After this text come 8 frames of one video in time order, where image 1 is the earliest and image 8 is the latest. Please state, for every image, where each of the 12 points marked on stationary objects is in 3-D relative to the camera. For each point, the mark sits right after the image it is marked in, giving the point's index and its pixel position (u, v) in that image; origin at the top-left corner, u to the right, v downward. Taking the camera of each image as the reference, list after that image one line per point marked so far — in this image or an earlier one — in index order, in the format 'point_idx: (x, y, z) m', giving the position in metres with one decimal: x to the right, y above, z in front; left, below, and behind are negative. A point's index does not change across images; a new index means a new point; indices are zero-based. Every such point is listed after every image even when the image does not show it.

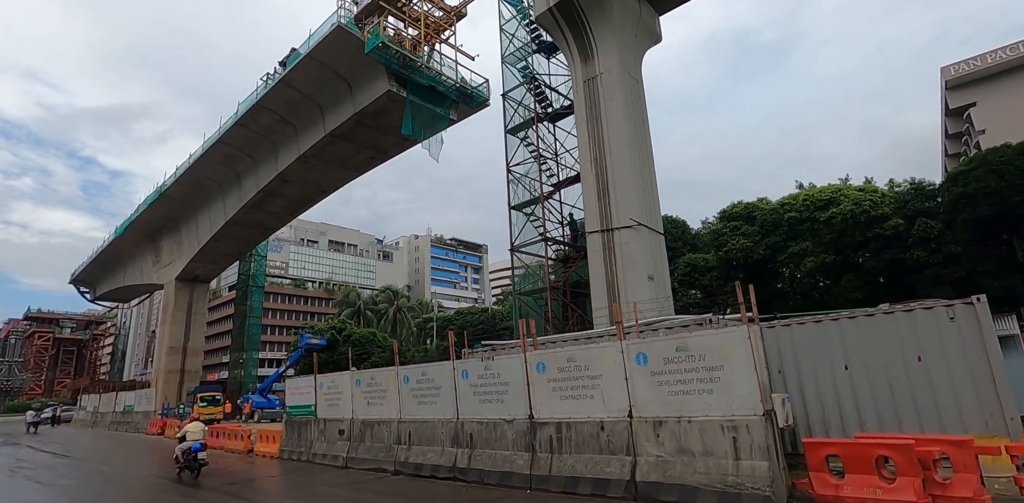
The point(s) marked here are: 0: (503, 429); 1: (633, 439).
0: (-0.2, -3.4, +10.1) m
1: (+1.9, -2.9, +8.4) m
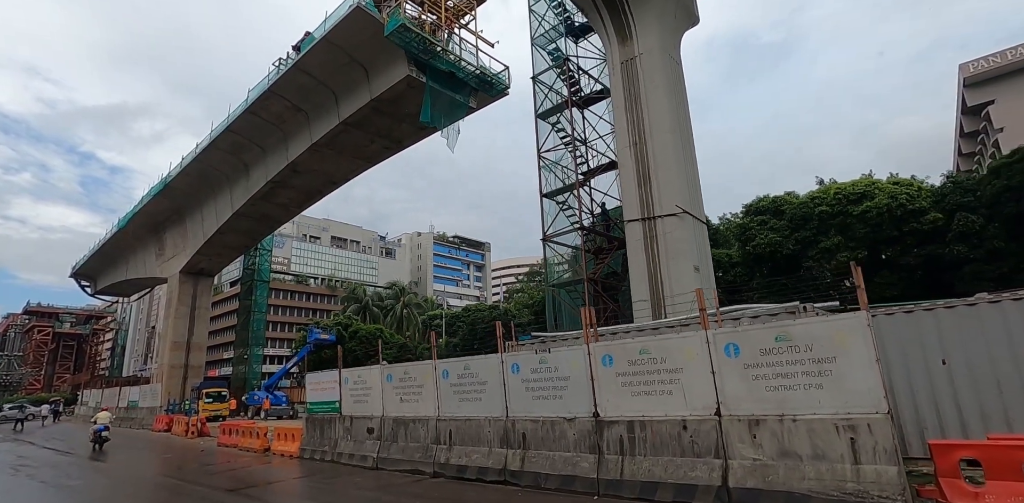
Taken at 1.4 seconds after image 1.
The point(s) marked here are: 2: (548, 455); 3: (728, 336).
0: (+0.9, -3.0, +9.1) m
1: (+3.0, -2.6, +7.5) m
2: (+0.6, -3.5, +9.2) m
3: (+3.1, -1.2, +7.7) m
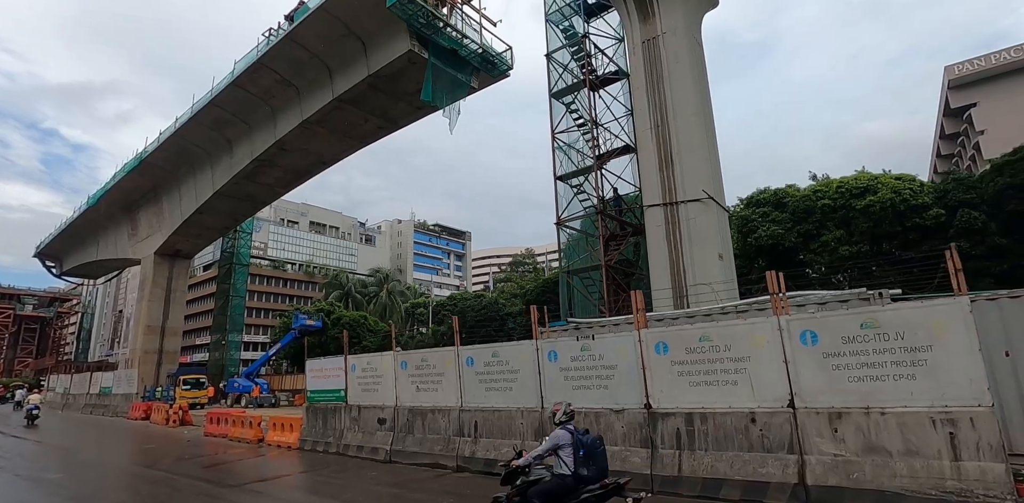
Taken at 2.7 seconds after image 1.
0: (+1.5, -2.7, +8.5) m
1: (+3.7, -2.4, +6.9) m
2: (+1.3, -3.2, +8.6) m
3: (+3.9, -0.9, +7.1) m
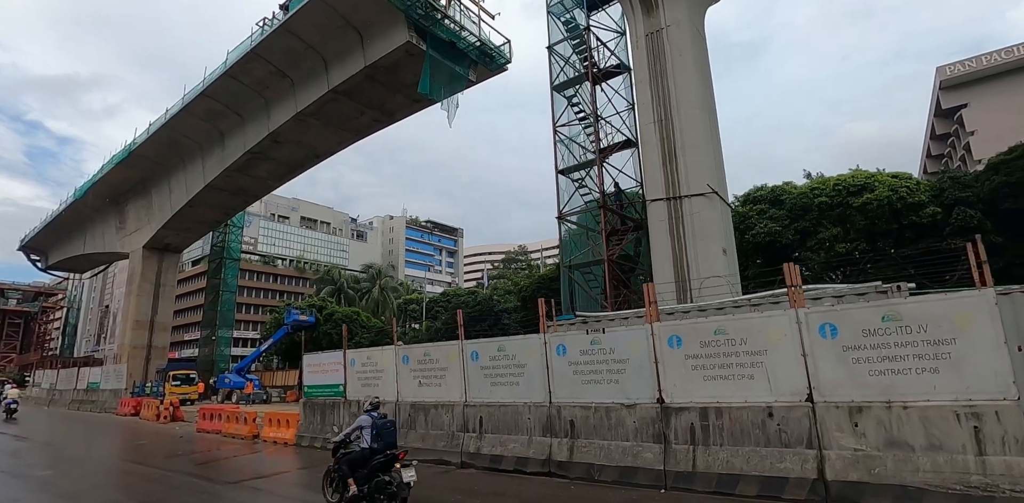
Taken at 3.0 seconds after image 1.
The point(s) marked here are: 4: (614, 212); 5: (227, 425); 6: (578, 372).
0: (+1.7, -2.6, +8.3) m
1: (+3.9, -2.3, +6.8) m
2: (+1.4, -3.0, +8.4) m
3: (+4.0, -0.8, +7.0) m
4: (+3.6, +1.4, +18.8) m
5: (-8.9, -5.5, +16.8) m
6: (+1.1, -2.0, +8.9) m
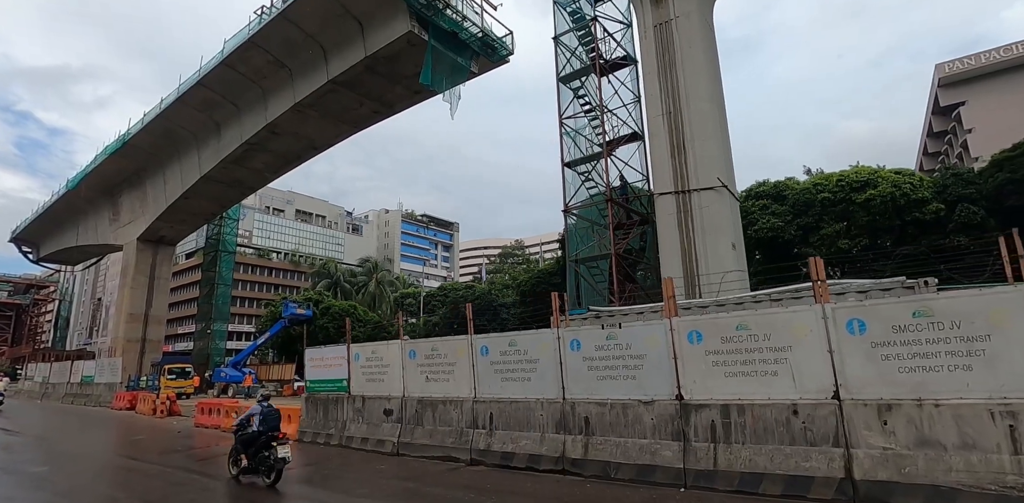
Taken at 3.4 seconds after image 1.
0: (+1.9, -2.5, +8.2) m
1: (+4.1, -2.2, +6.6) m
2: (+1.6, -2.9, +8.2) m
3: (+4.3, -0.7, +6.8) m
4: (+3.7, +1.6, +18.6) m
5: (-8.8, -5.2, +16.5) m
6: (+1.3, -1.9, +8.7) m
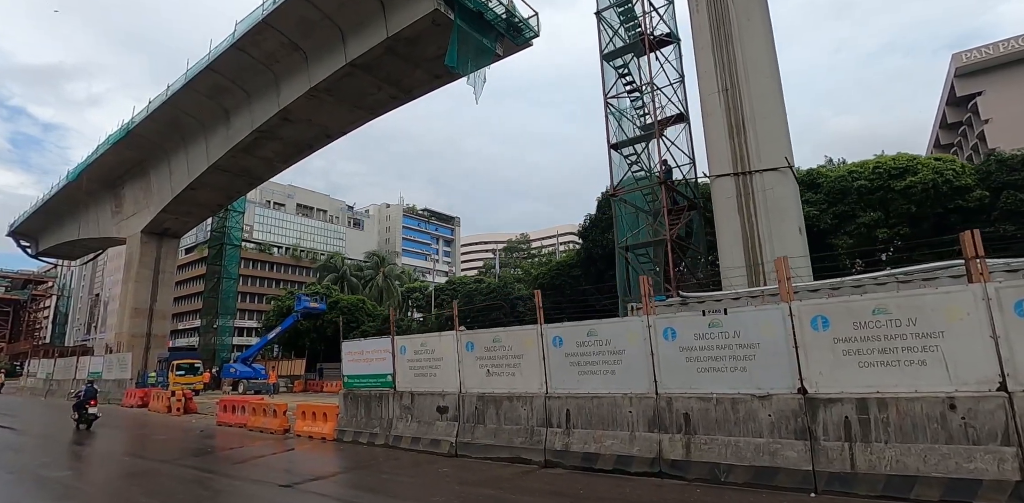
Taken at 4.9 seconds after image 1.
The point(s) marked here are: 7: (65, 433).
0: (+3.2, -2.1, +7.3) m
1: (+5.5, -1.9, +5.8) m
2: (+3.0, -2.6, +7.4) m
3: (+5.6, -0.4, +5.9) m
4: (+4.9, +2.0, +17.7) m
5: (-7.5, -4.8, +15.5) m
6: (+2.6, -1.6, +7.8) m
7: (-14.7, -6.0, +17.7) m
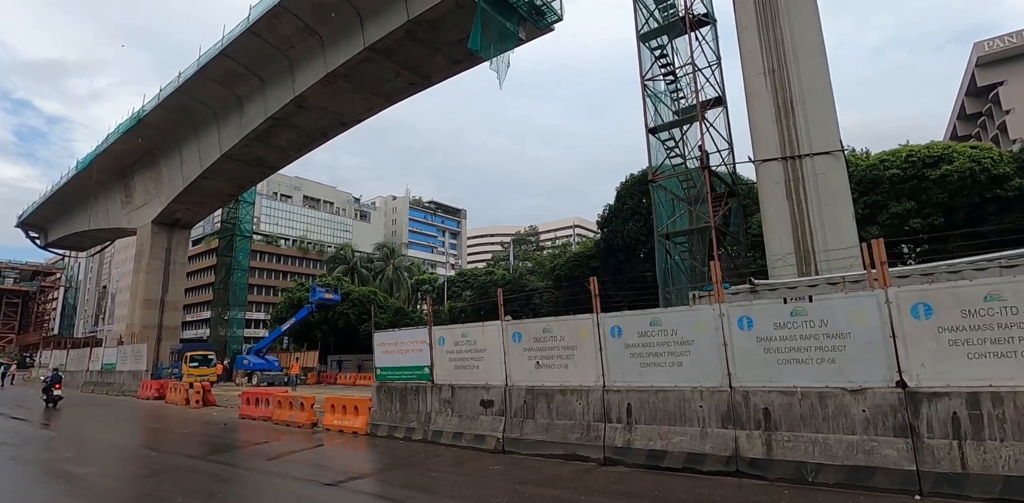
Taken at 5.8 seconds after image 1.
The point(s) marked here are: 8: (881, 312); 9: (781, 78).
0: (+4.1, -1.9, +6.7) m
1: (+6.3, -1.7, +5.2) m
2: (+3.9, -2.4, +6.8) m
3: (+6.5, -0.2, +5.3) m
4: (+5.9, +2.3, +17.1) m
5: (-6.6, -4.5, +15.1) m
6: (+3.5, -1.3, +7.3) m
7: (-13.8, -5.6, +17.2) m
8: (+4.6, -0.8, +6.6) m
9: (+6.8, +4.4, +13.6) m
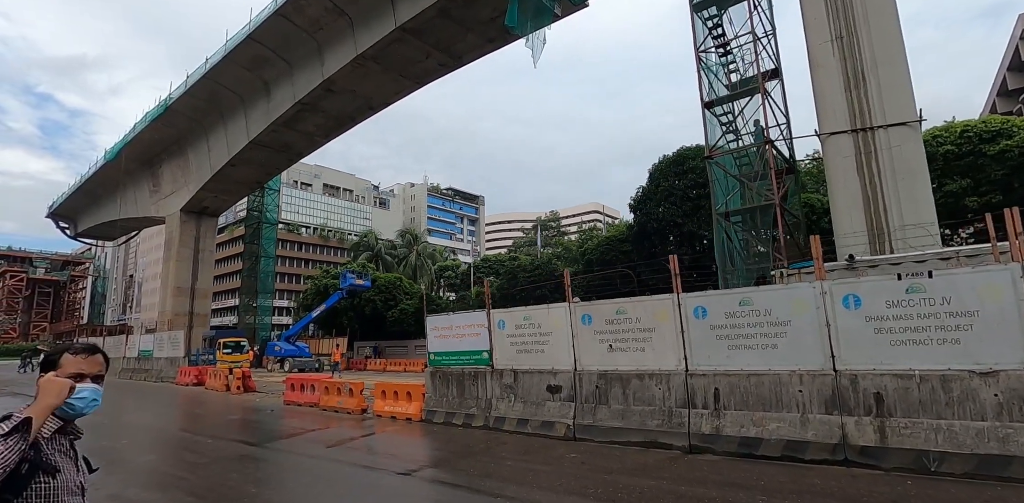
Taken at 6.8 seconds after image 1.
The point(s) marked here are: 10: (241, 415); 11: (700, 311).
0: (+5.3, -1.6, +6.2) m
1: (+7.4, -1.3, +4.6) m
2: (+5.0, -2.0, +6.3) m
3: (+7.6, +0.1, +4.7) m
4: (+7.3, +2.9, +16.4) m
5: (-5.2, -4.0, +14.9) m
6: (+4.7, -1.0, +6.8) m
7: (-12.4, -5.2, +17.2) m
8: (+5.7, -0.4, +6.0) m
9: (+8.1, +5.0, +12.9) m
10: (-8.3, -5.0, +16.3) m
11: (+2.9, -0.9, +8.2) m
